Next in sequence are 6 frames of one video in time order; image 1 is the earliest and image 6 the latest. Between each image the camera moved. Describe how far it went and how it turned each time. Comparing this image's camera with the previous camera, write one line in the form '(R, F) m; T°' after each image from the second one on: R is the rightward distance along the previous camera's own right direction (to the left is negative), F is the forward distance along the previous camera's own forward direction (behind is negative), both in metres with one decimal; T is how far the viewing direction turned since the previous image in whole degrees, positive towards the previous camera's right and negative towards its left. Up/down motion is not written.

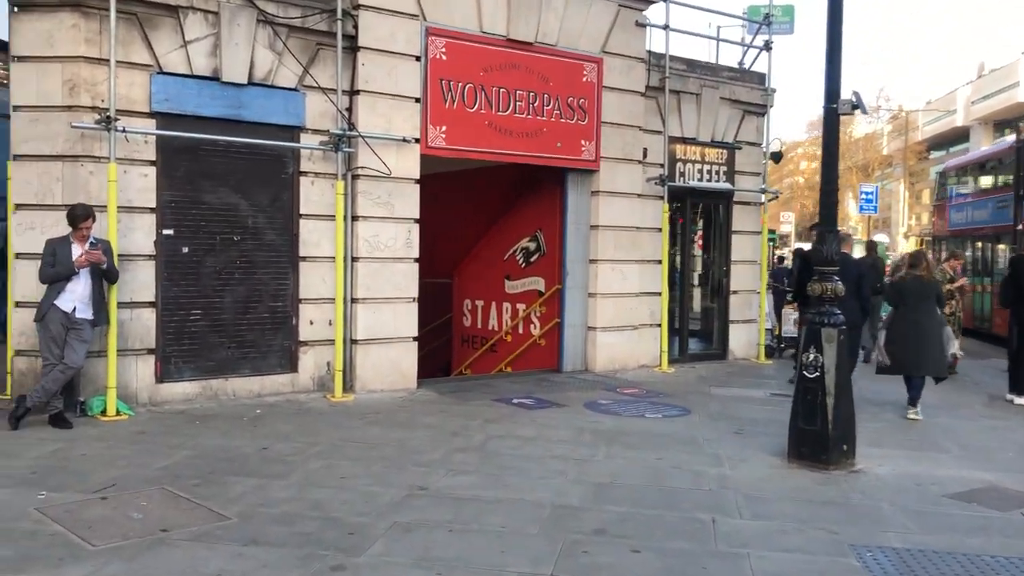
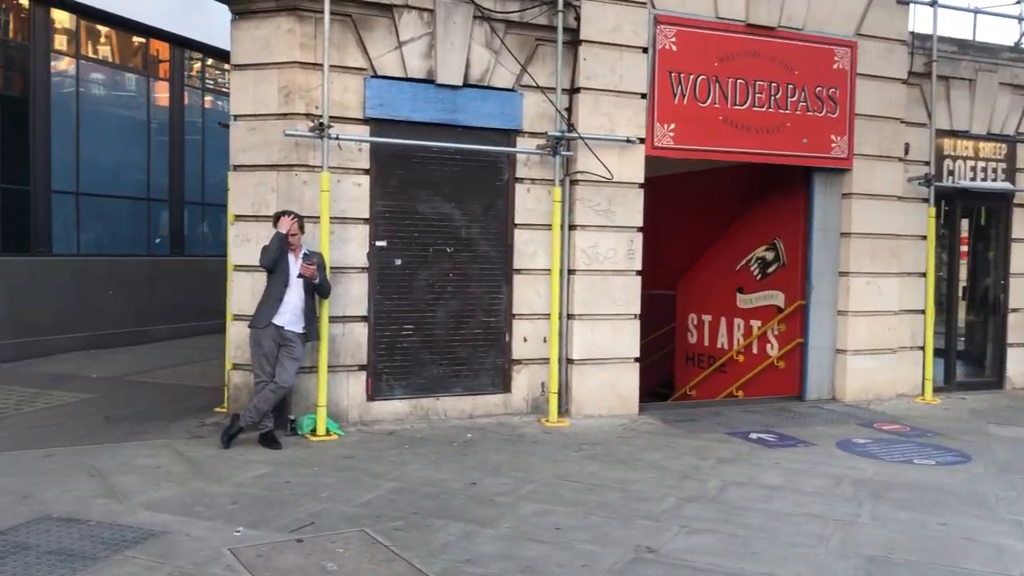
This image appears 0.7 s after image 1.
(-0.2, +0.9) m; -13°
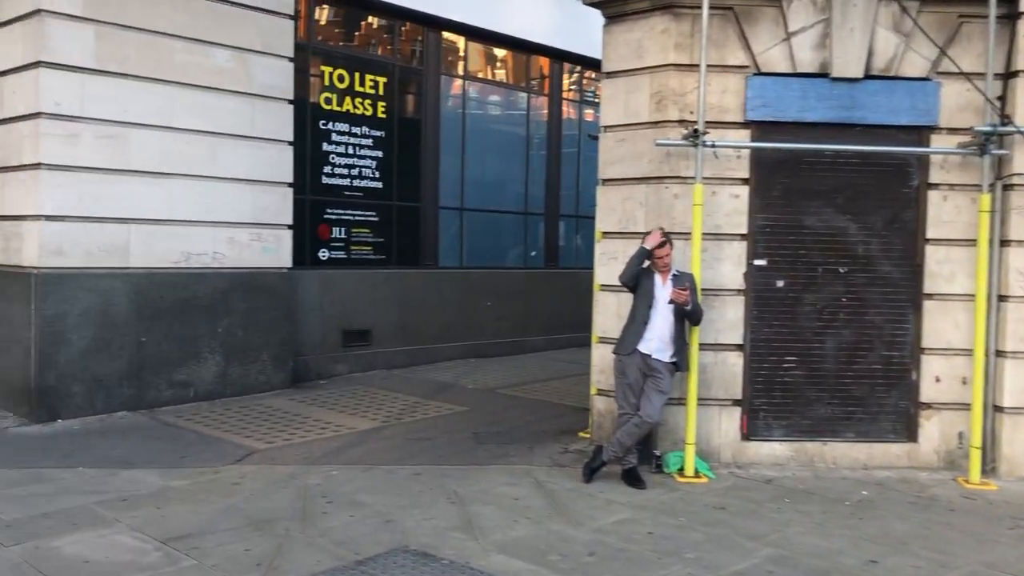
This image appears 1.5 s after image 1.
(-0.1, +0.8) m; -23°
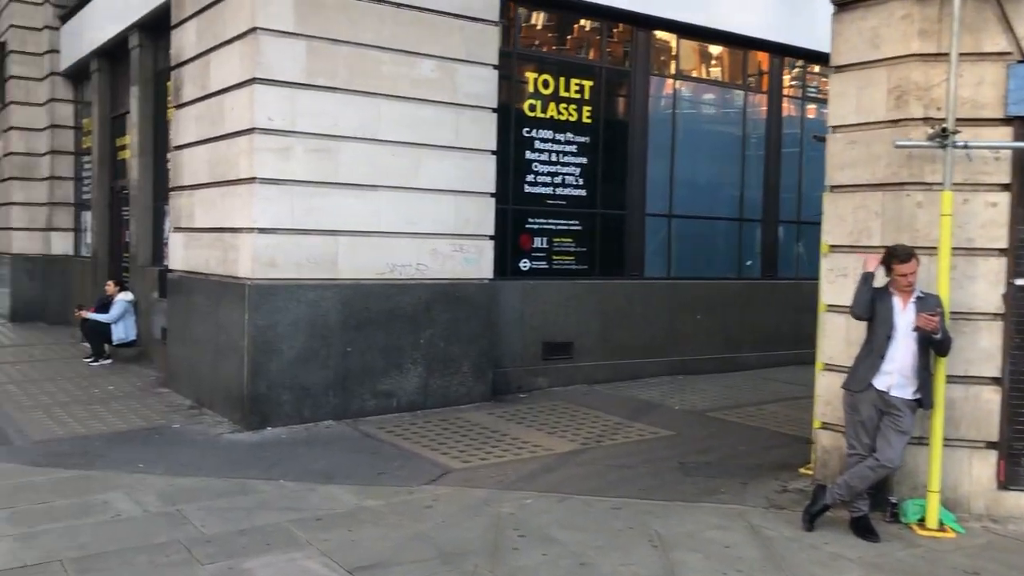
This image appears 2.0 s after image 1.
(0.0, +0.5) m; -13°
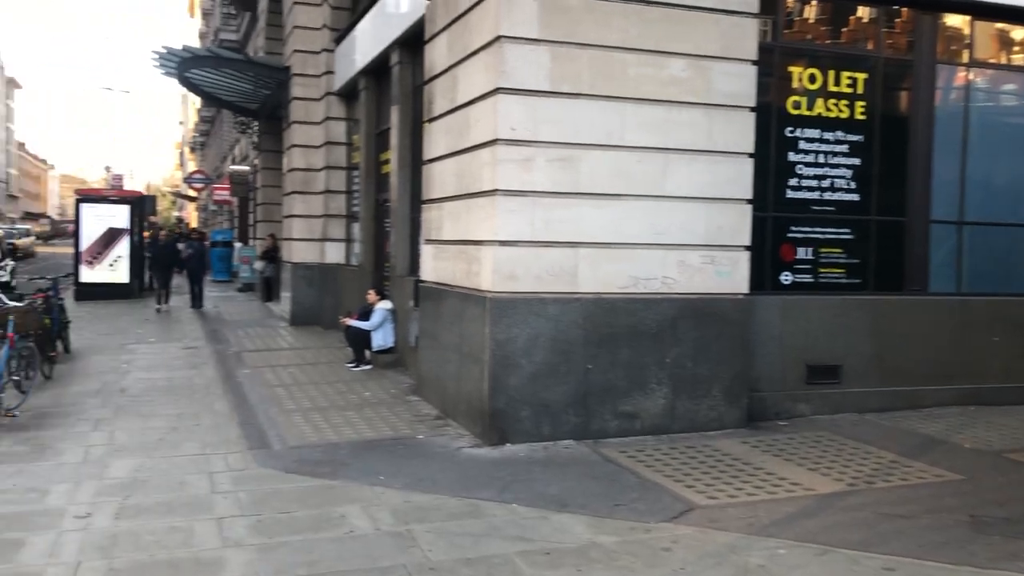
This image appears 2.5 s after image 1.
(+0.1, +0.5) m; -16°
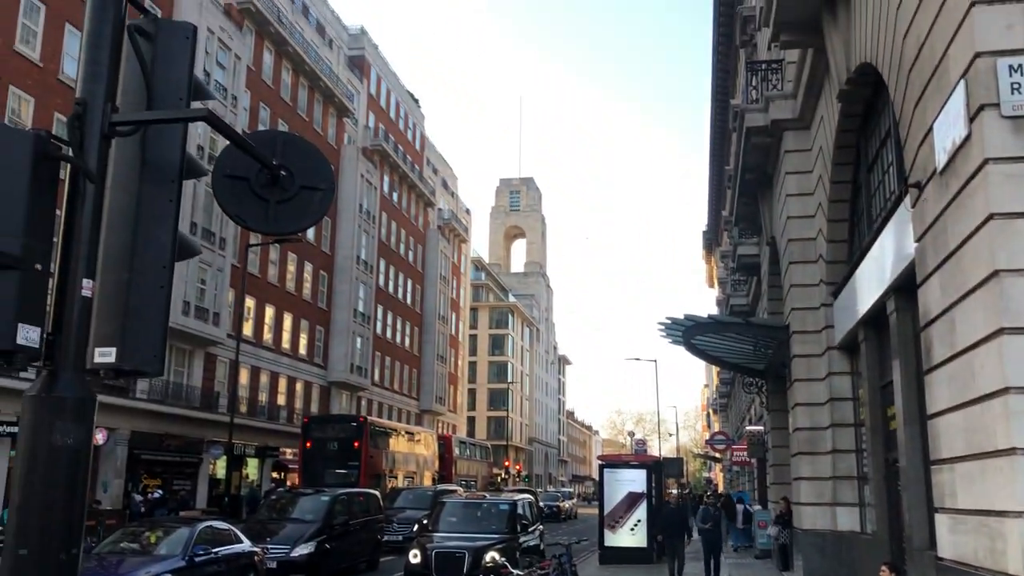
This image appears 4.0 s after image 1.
(+0.3, +0.5) m; -32°
